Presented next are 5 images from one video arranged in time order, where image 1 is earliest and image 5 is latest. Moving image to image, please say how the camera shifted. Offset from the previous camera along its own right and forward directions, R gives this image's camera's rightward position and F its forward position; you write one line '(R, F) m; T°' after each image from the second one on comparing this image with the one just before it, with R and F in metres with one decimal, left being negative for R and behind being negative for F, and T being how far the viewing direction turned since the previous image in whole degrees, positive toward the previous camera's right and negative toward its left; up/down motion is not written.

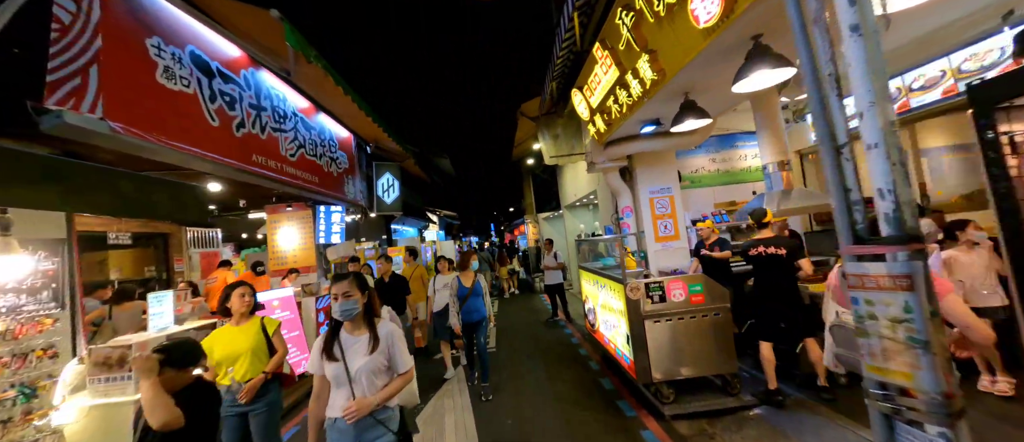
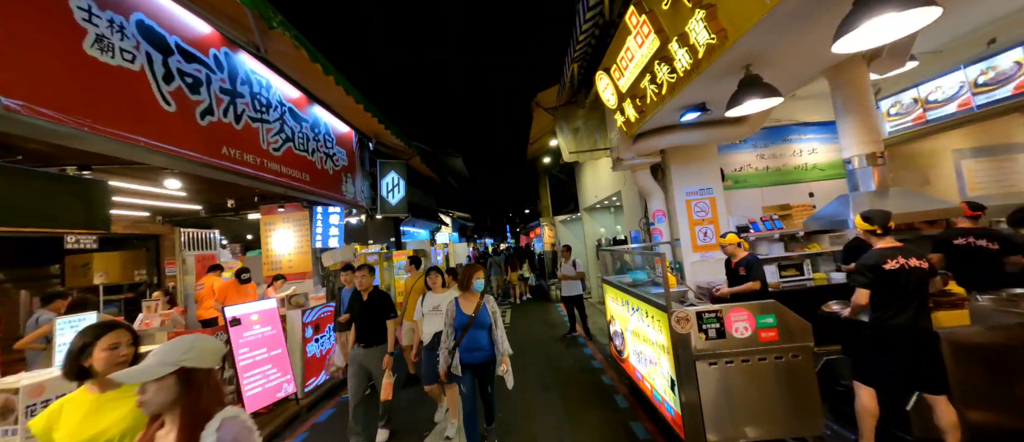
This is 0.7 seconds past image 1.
(0.0, +0.8) m; -3°
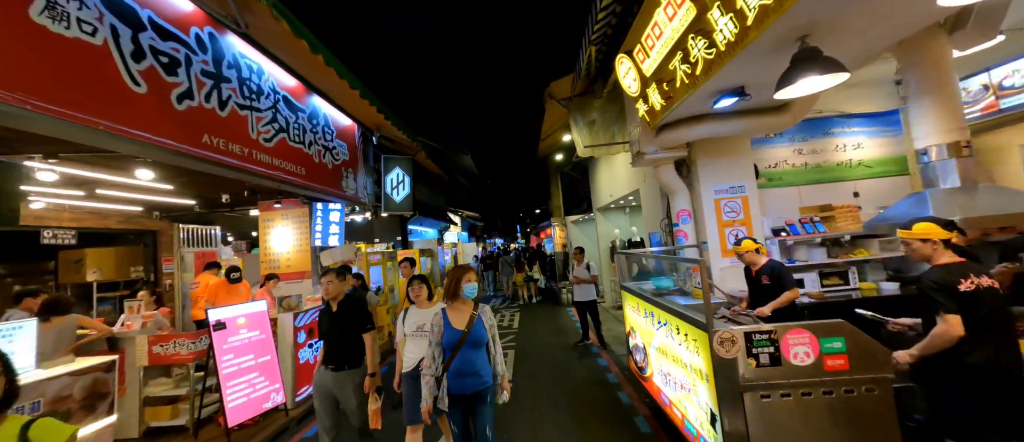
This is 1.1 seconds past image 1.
(0.0, +0.4) m; -2°
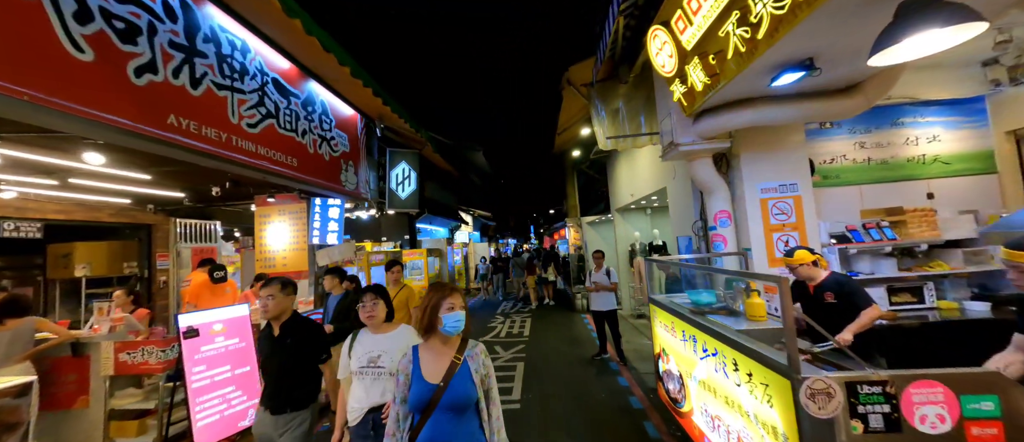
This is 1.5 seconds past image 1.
(0.0, +0.6) m; -2°
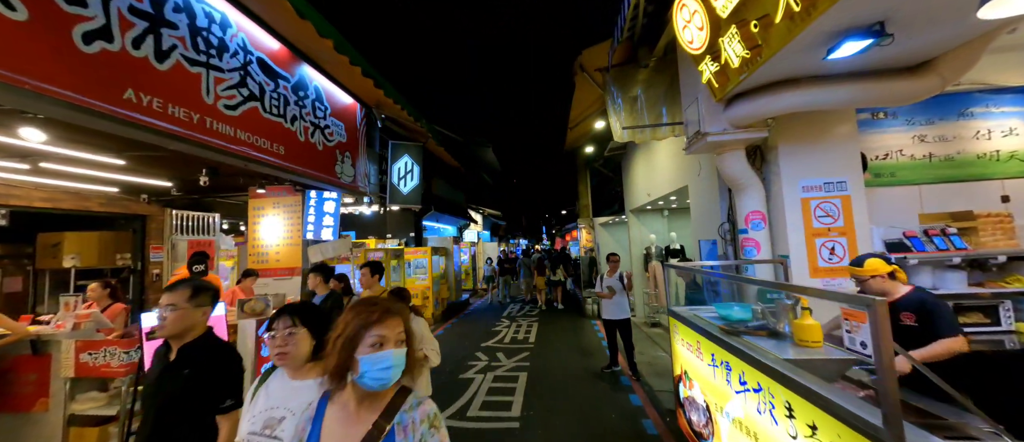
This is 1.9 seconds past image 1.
(+0.1, +0.4) m; -2°
